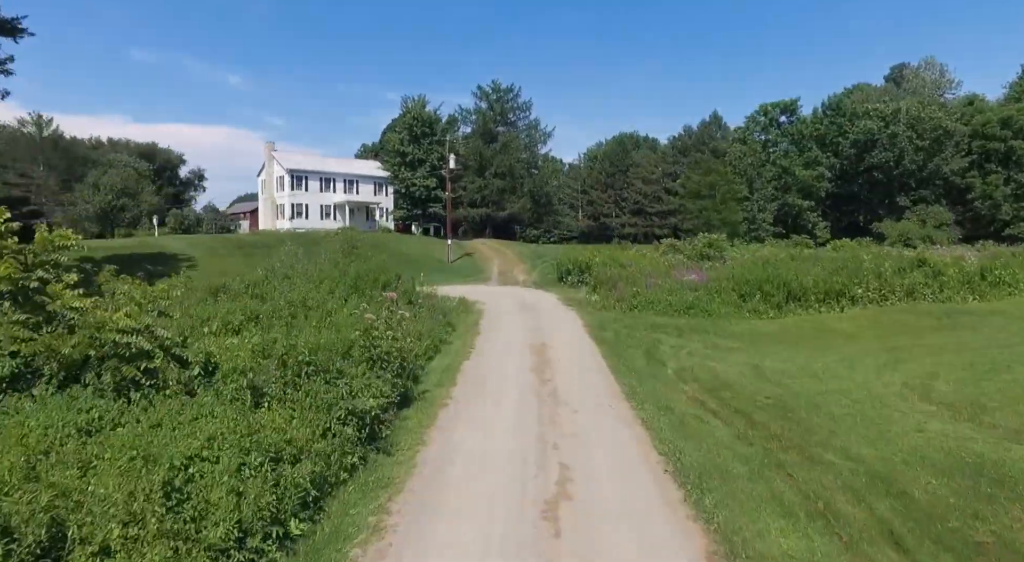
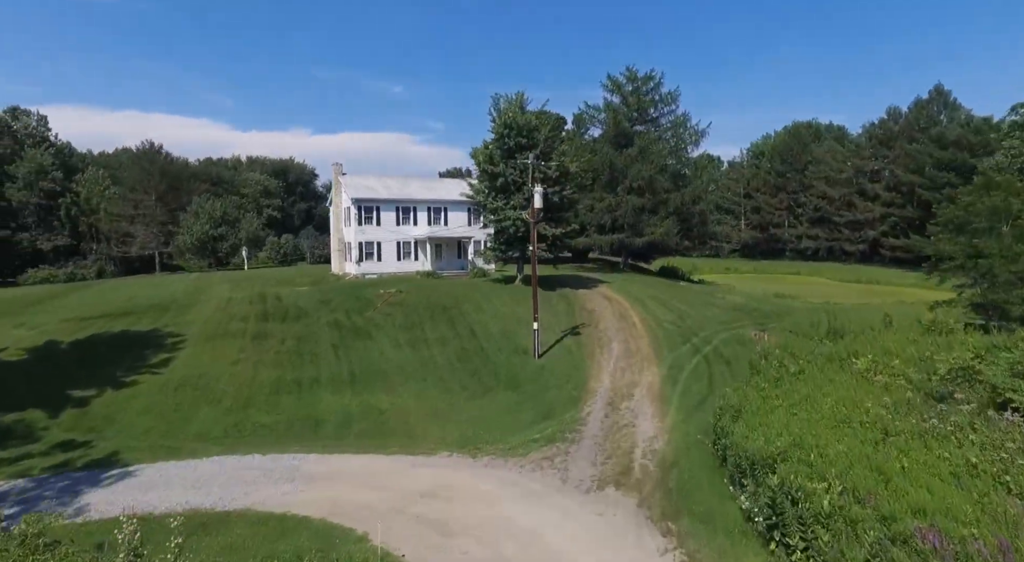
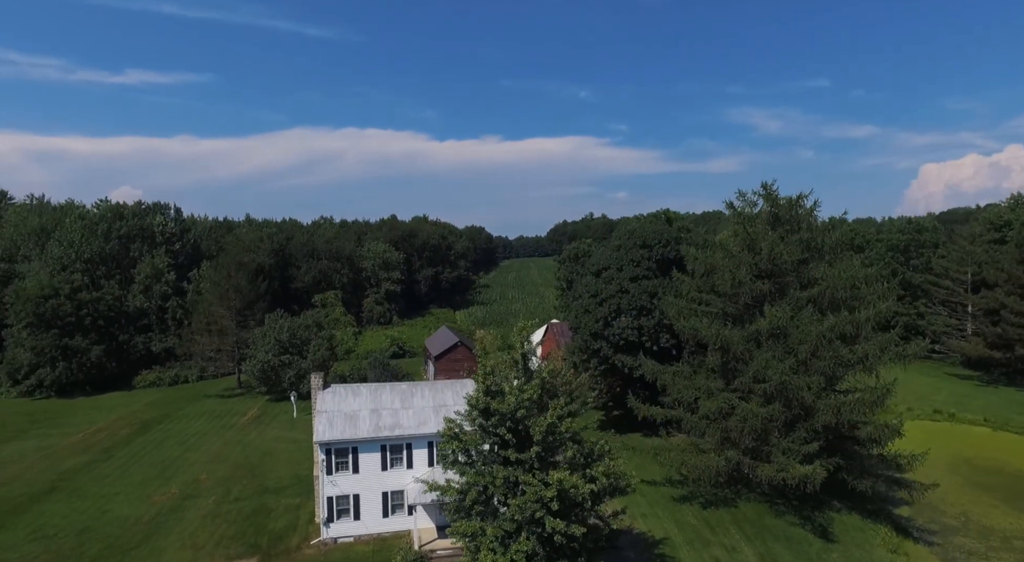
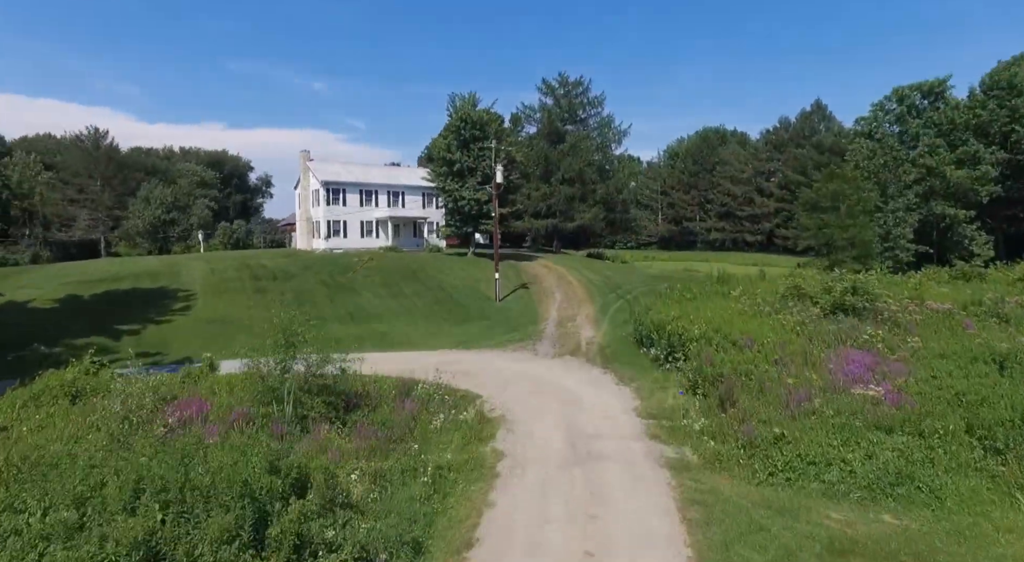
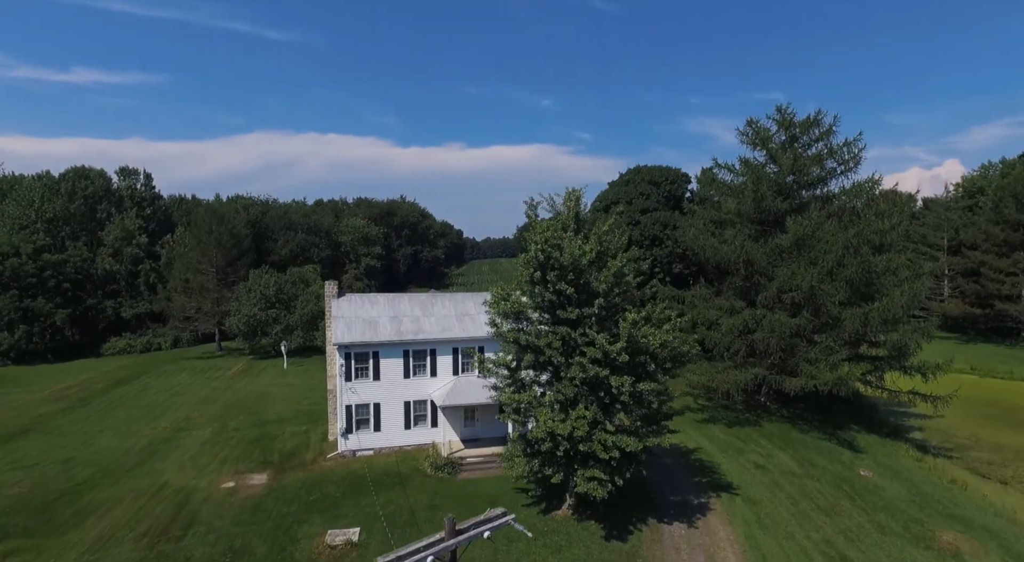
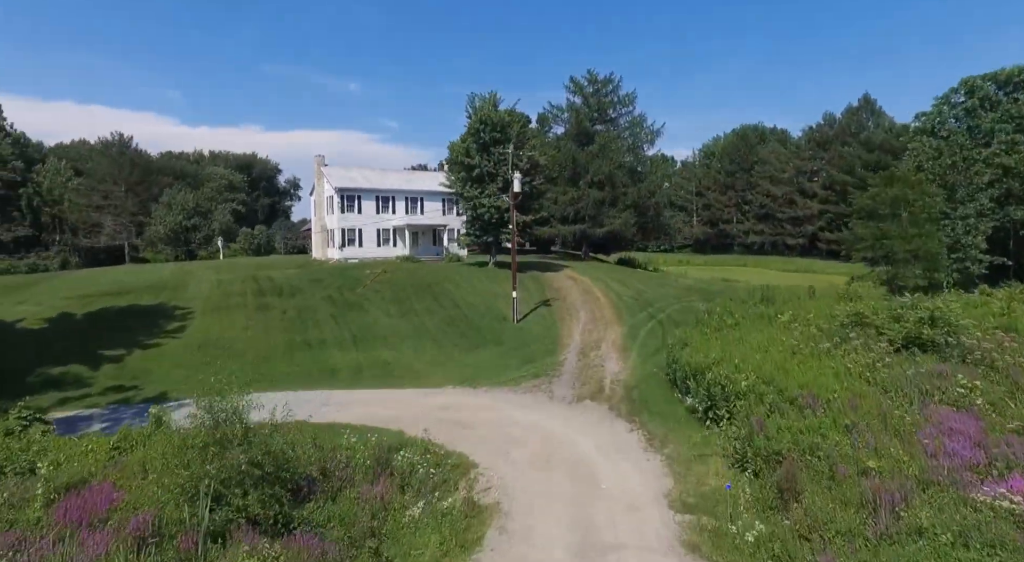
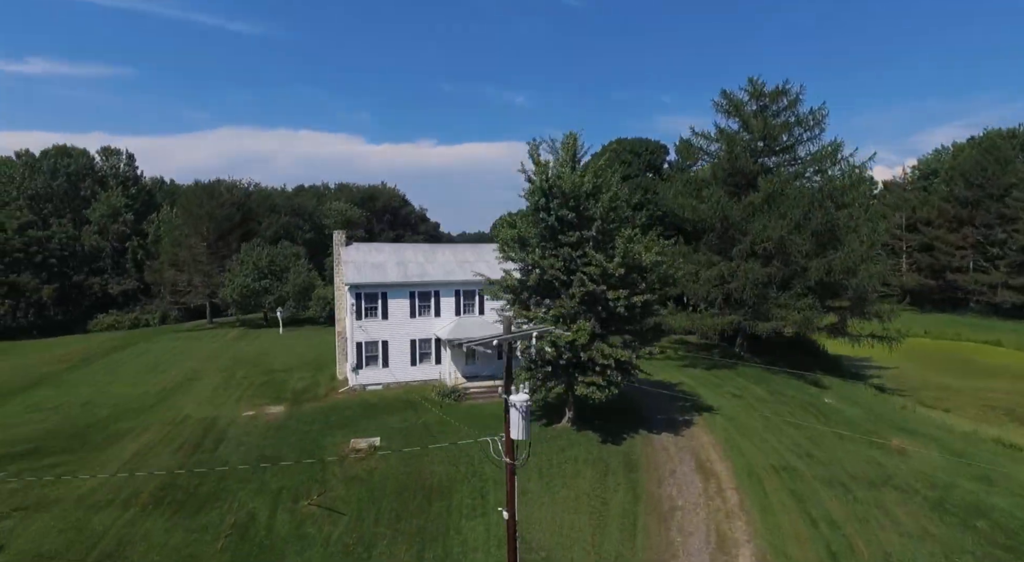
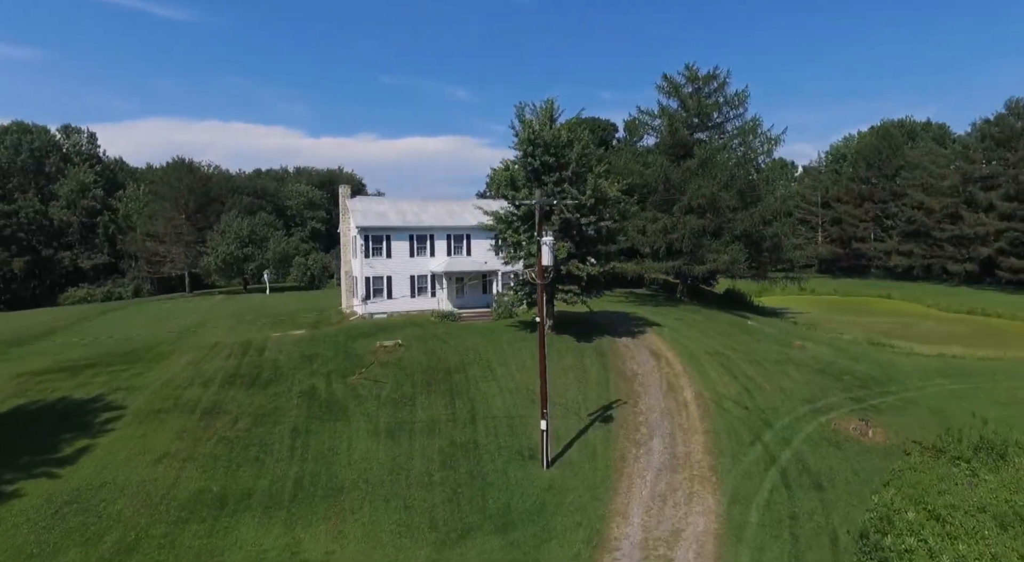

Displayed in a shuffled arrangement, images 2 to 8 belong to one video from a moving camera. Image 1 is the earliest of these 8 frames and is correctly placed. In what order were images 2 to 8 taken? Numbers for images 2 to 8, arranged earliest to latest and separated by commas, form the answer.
4, 6, 2, 8, 7, 5, 3
